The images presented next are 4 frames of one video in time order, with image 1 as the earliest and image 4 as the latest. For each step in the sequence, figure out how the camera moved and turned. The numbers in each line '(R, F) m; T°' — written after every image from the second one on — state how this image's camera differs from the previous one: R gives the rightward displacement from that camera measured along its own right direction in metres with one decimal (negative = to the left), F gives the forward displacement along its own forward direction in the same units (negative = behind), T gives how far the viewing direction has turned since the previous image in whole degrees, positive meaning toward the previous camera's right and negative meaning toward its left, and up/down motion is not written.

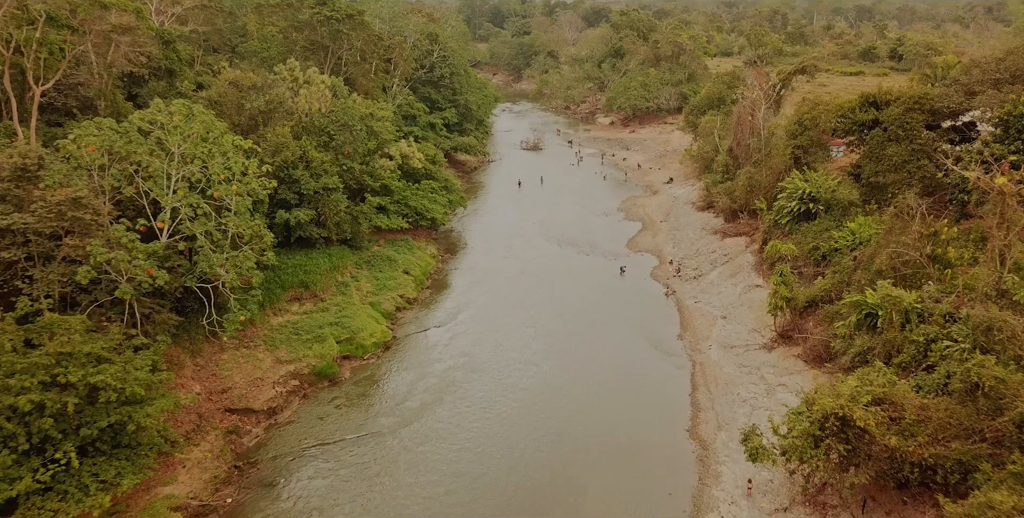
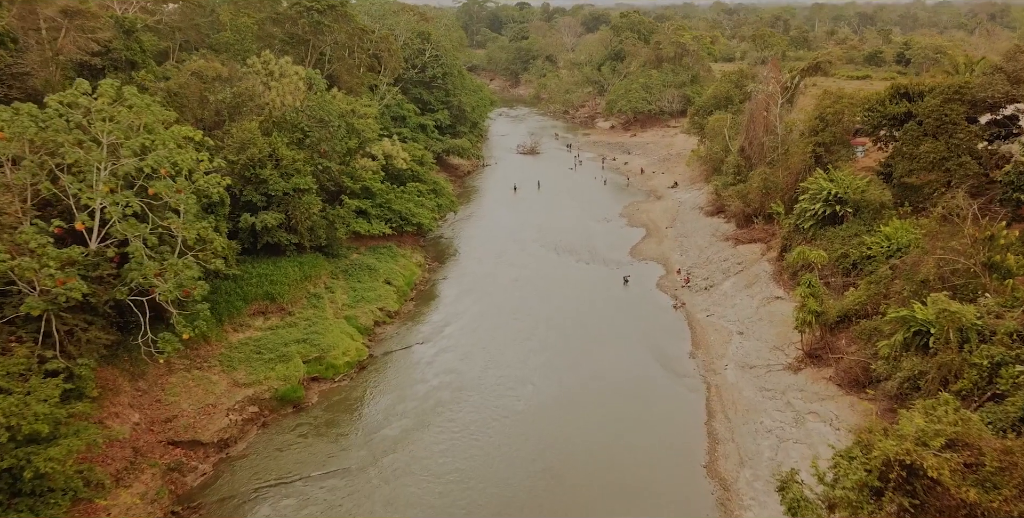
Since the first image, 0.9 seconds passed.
(+0.1, +2.4) m; 0°
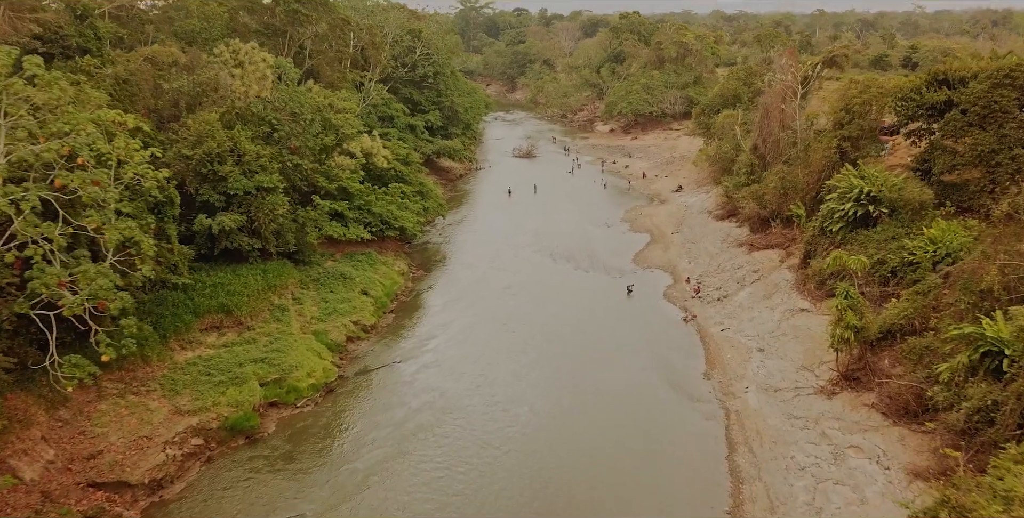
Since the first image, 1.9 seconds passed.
(+0.1, +2.5) m; 0°
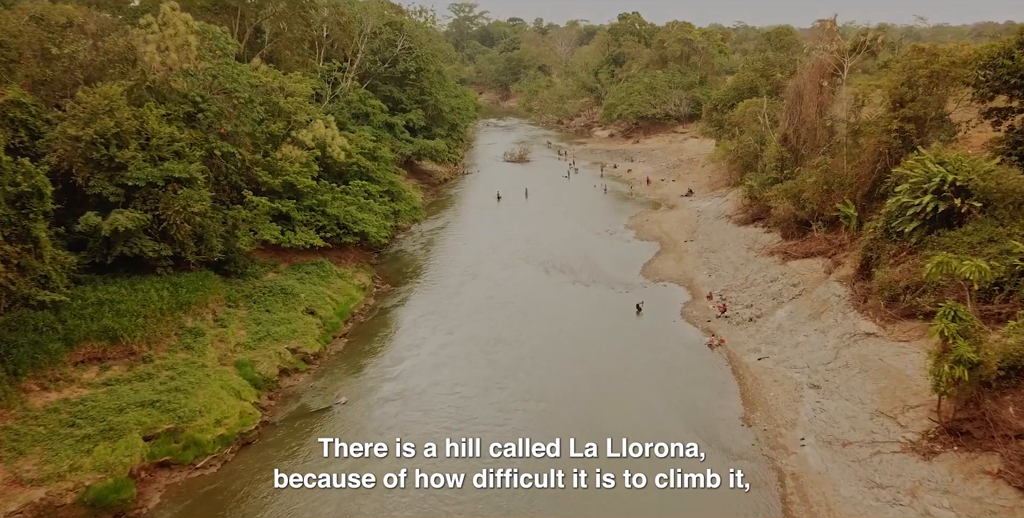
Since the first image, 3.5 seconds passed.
(+0.2, +4.2) m; 0°
